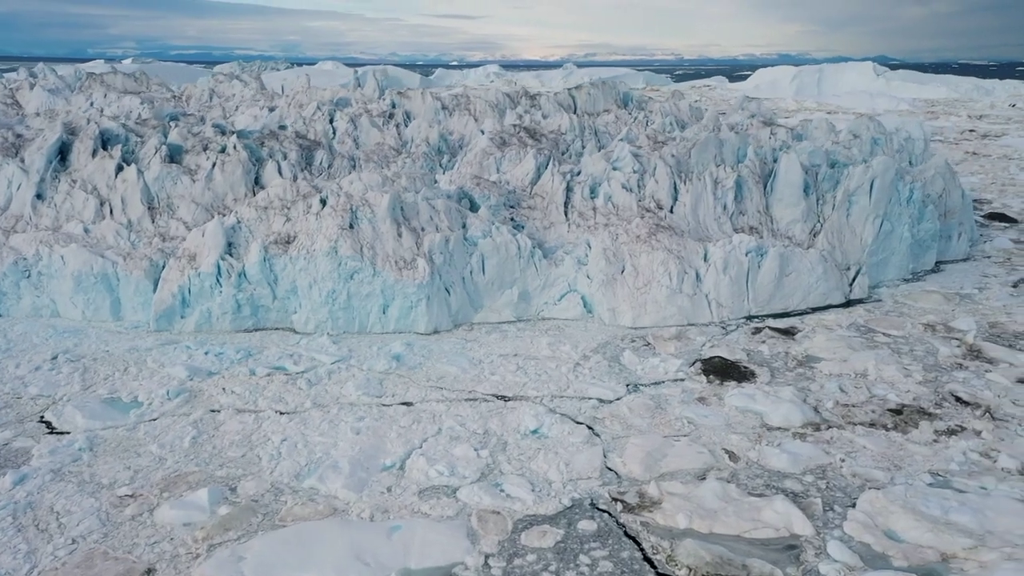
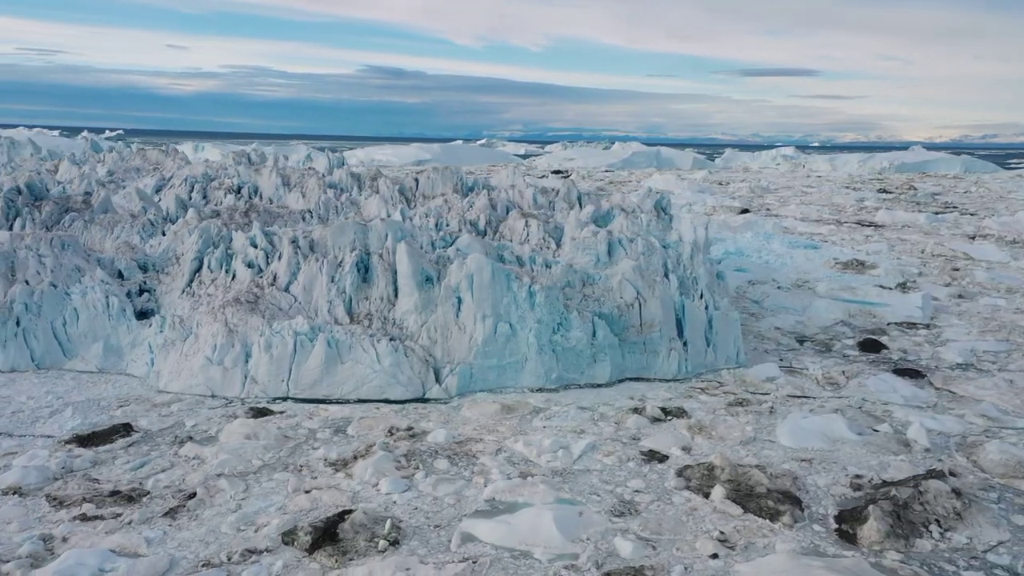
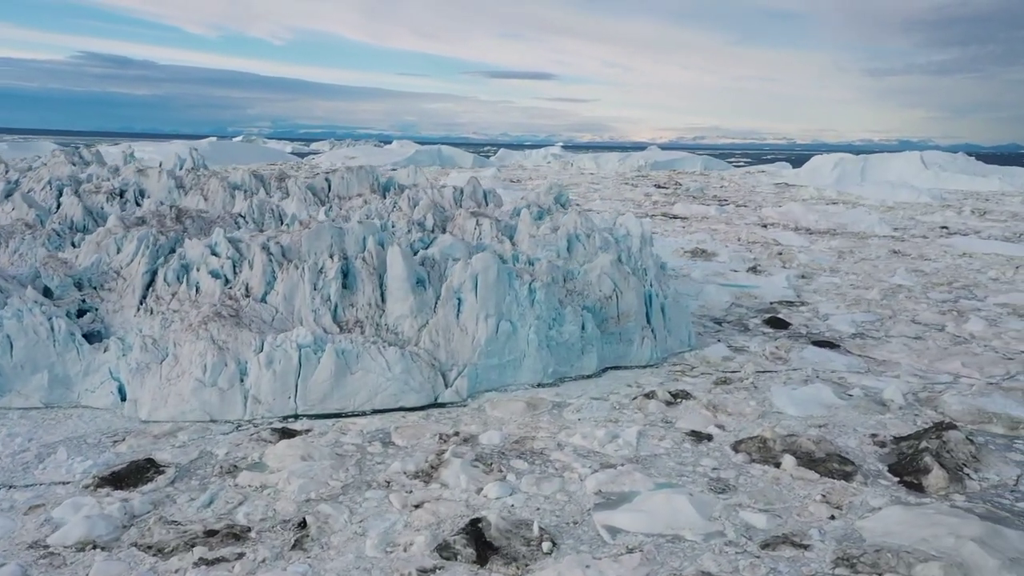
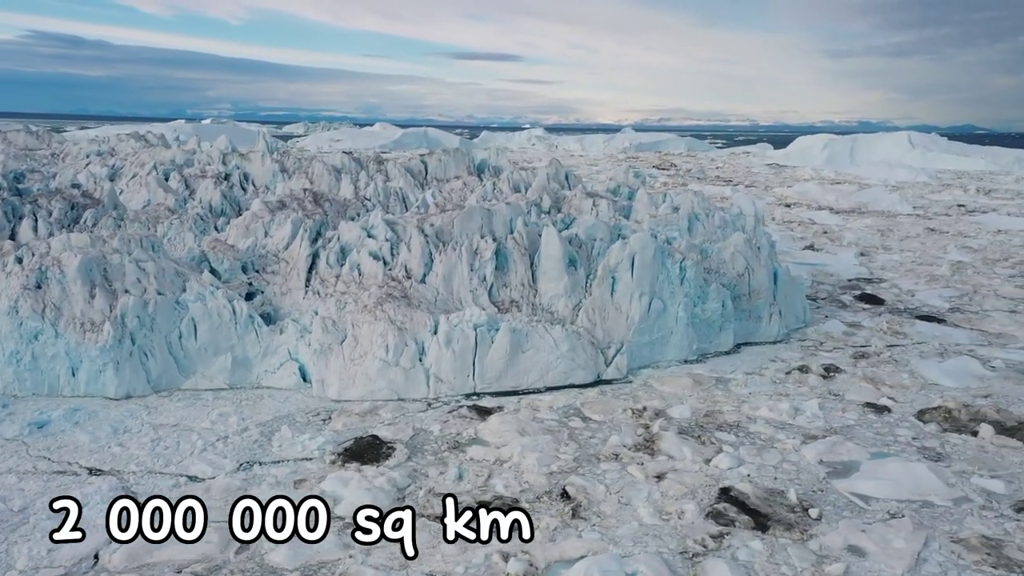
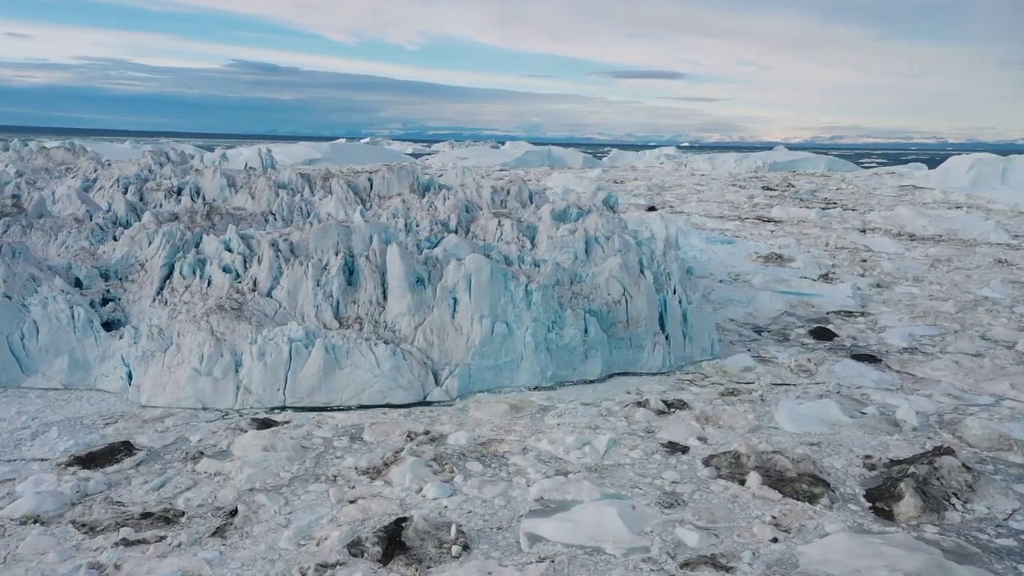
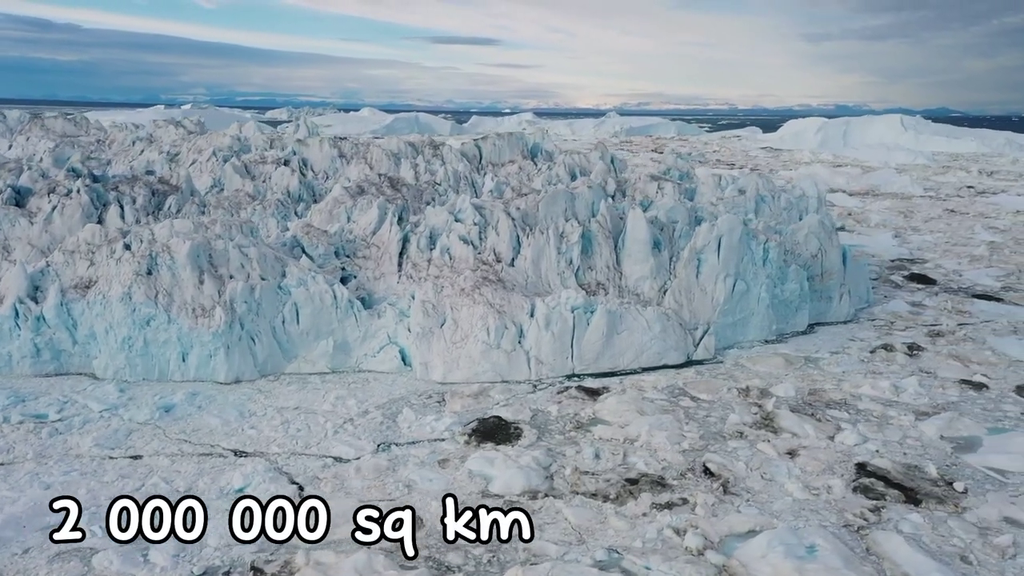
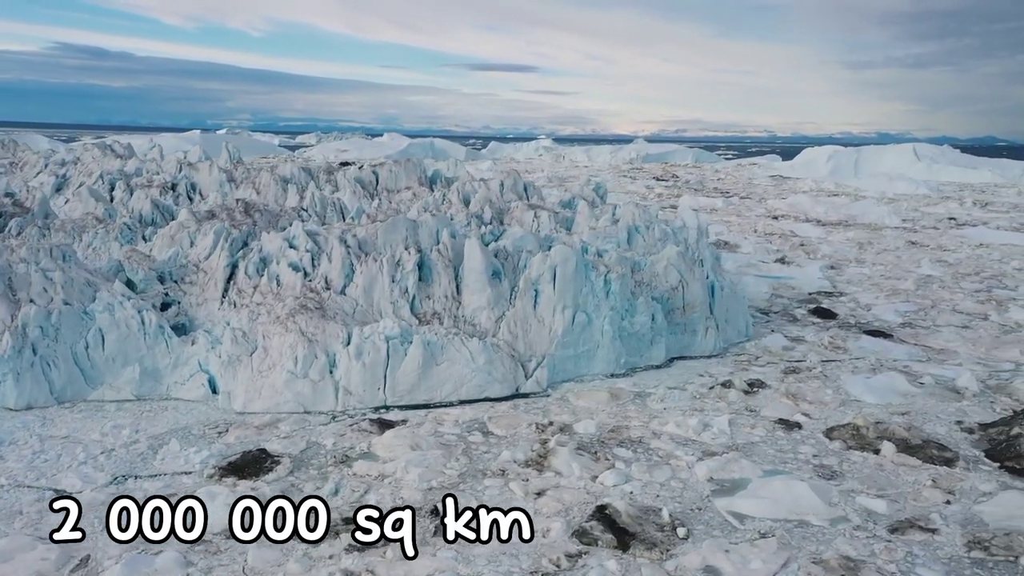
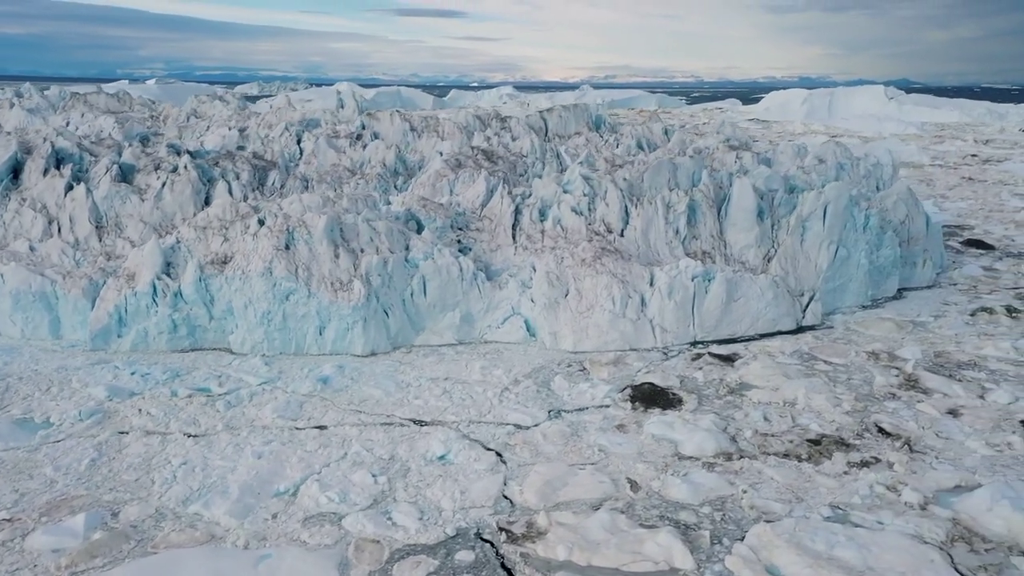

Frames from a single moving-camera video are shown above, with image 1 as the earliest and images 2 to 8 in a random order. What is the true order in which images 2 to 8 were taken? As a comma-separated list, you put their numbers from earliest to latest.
8, 6, 4, 7, 3, 5, 2
